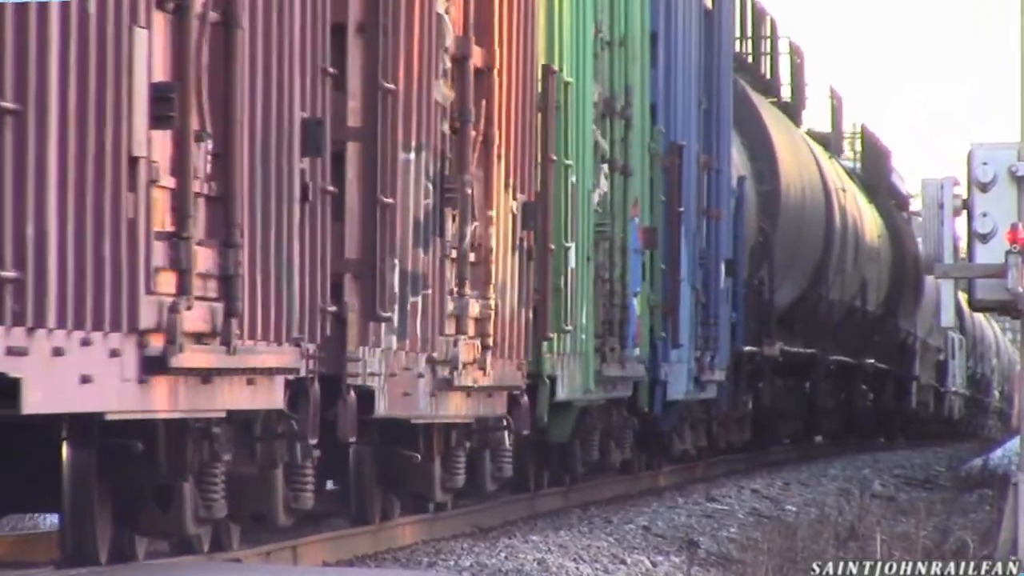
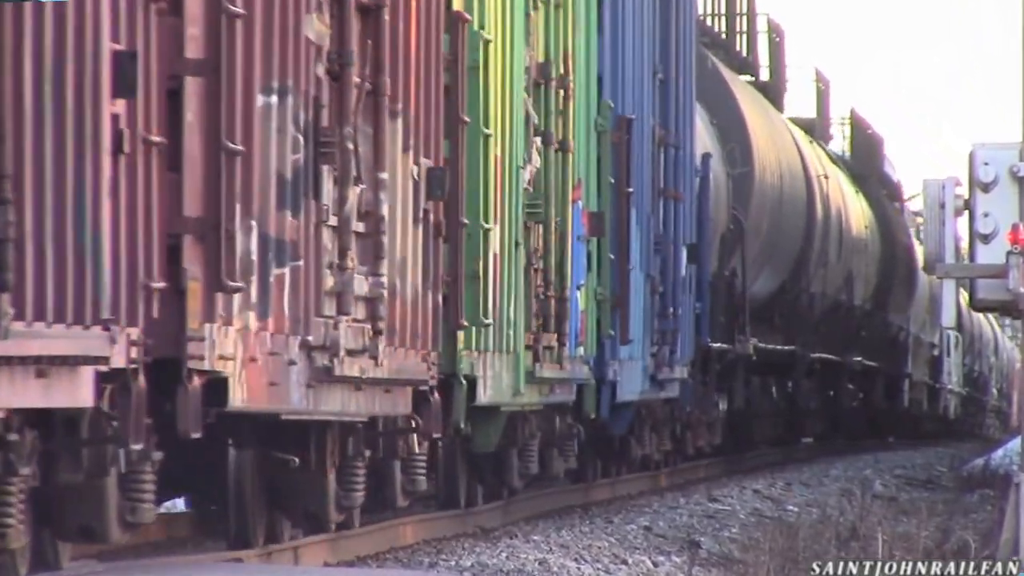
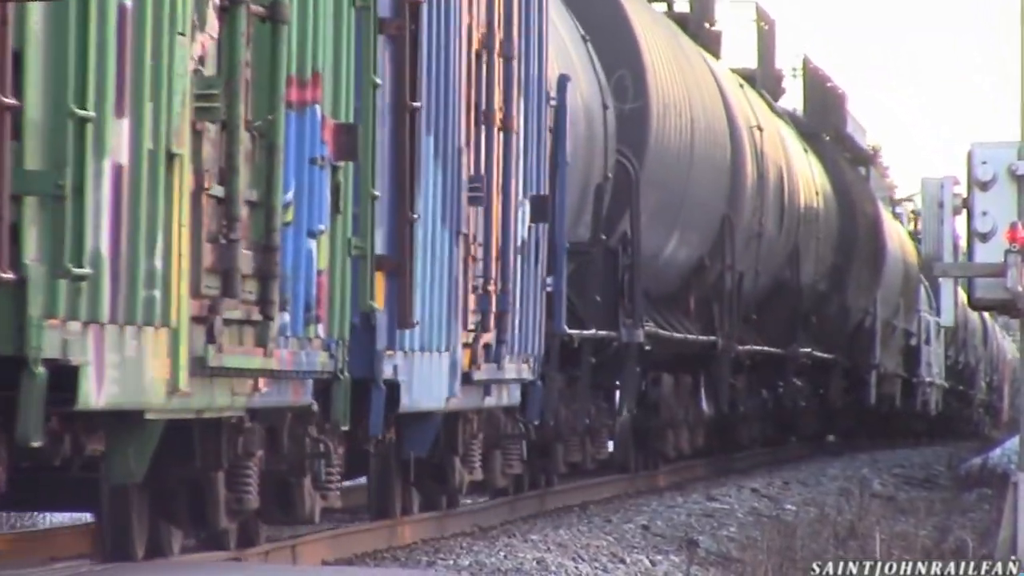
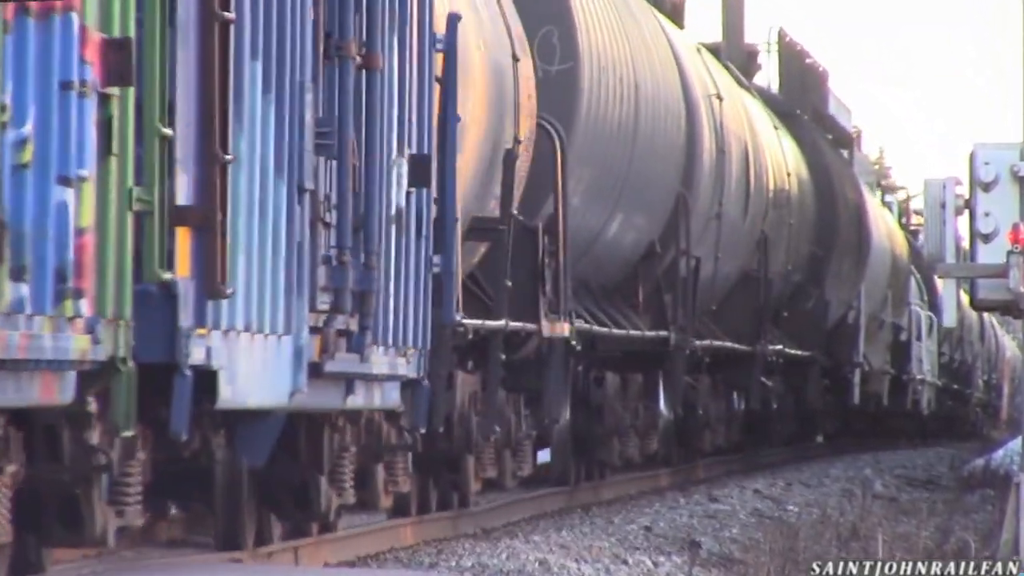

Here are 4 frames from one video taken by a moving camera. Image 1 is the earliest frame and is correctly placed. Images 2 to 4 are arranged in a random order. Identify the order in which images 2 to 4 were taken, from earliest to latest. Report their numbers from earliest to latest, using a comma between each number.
2, 3, 4
